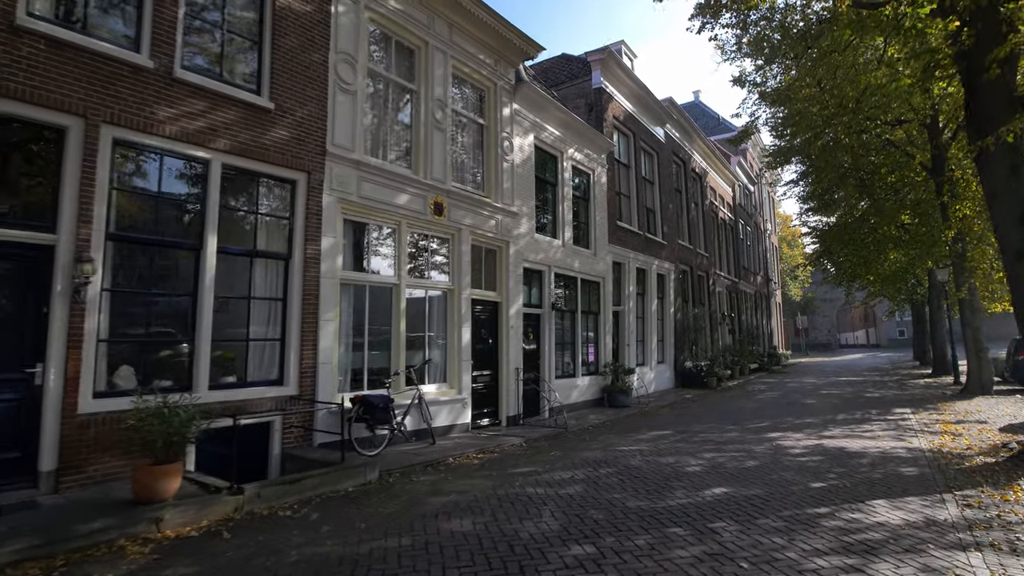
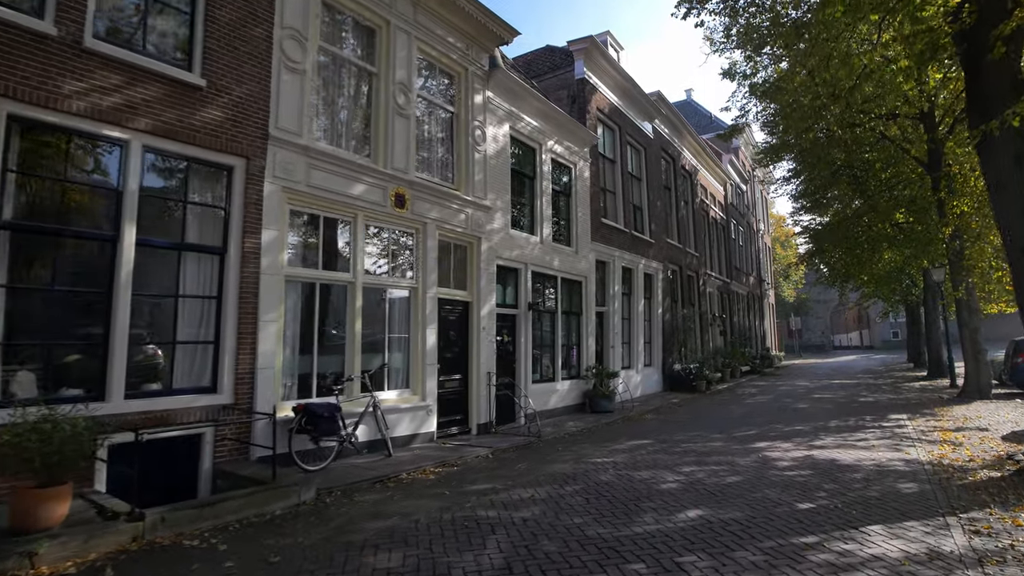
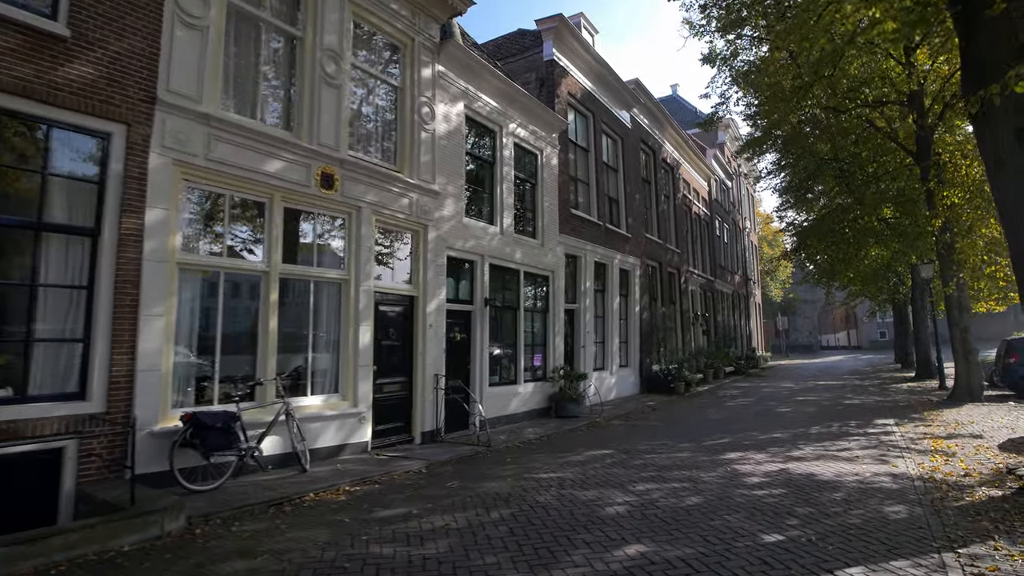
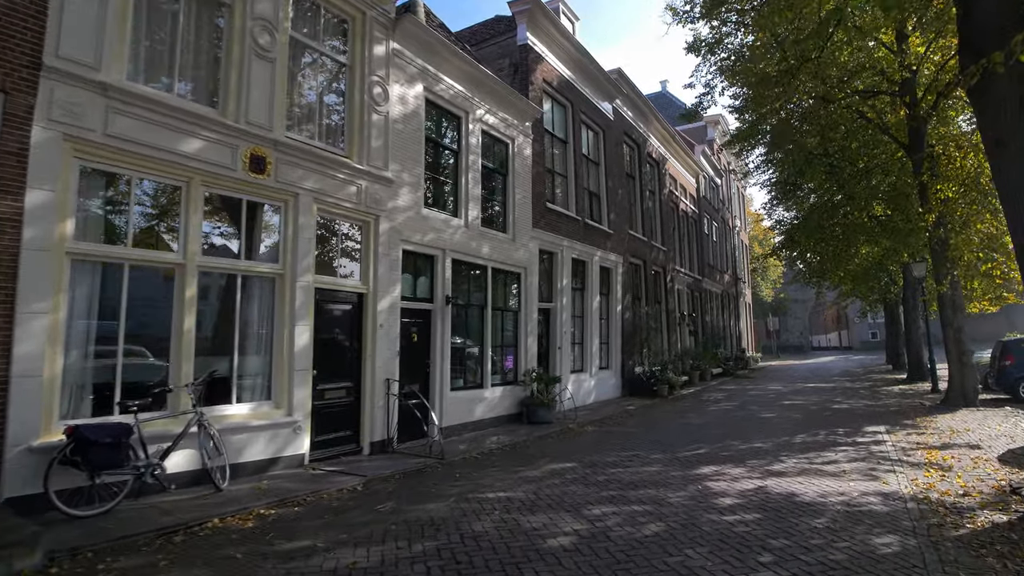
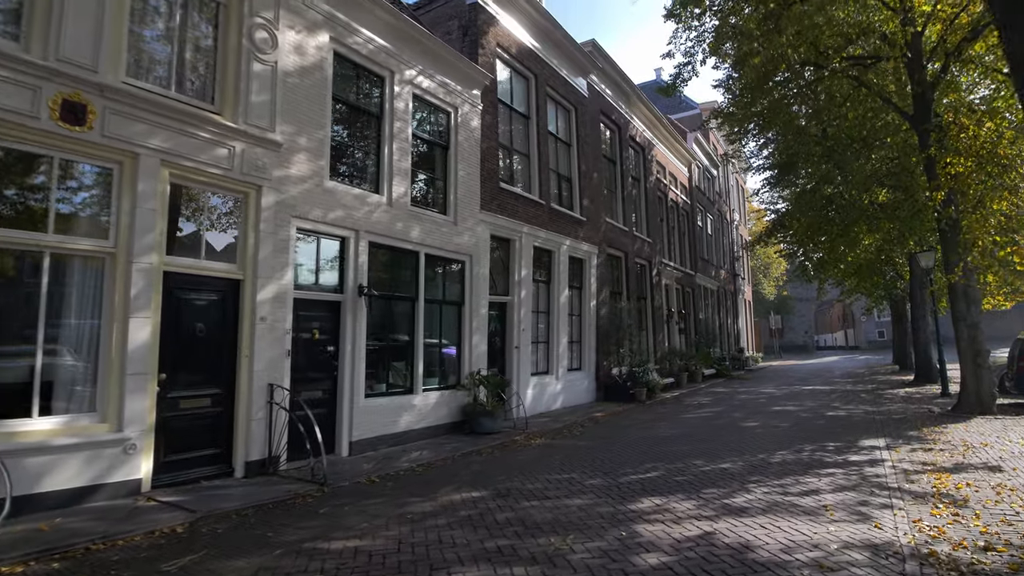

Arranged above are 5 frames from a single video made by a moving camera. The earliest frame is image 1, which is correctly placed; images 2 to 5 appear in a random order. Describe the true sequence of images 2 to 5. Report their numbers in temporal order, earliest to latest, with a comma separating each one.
2, 3, 4, 5
